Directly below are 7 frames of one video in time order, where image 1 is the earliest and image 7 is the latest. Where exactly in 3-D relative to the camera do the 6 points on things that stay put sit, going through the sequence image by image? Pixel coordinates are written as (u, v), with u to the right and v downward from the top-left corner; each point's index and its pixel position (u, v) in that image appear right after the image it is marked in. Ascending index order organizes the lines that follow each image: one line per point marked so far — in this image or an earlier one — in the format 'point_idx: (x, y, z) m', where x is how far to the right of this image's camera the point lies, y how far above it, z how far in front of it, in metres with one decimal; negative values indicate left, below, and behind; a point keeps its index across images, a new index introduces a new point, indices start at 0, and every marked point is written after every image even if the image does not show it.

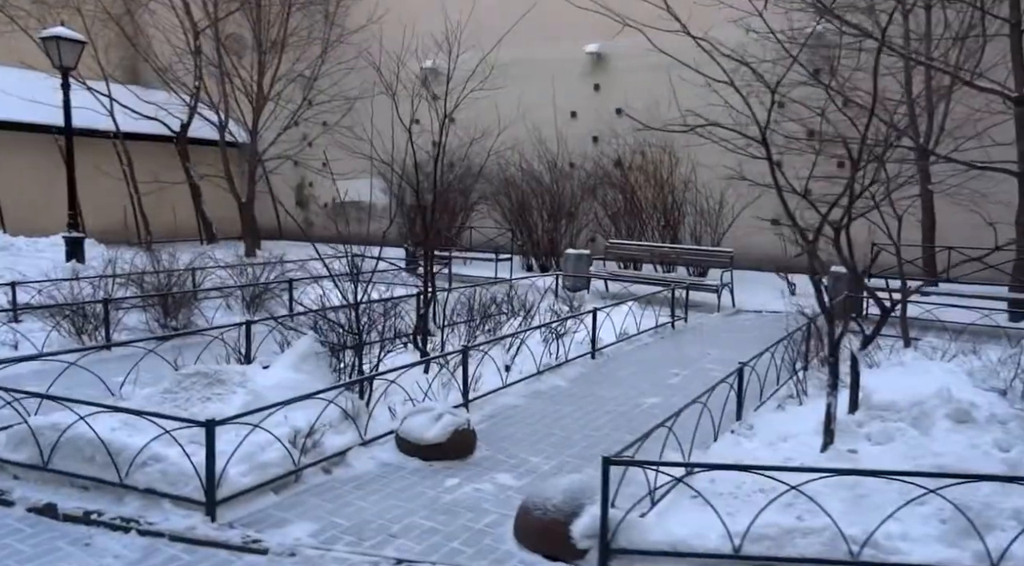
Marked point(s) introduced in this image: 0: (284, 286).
0: (-2.6, 0.0, +9.1) m
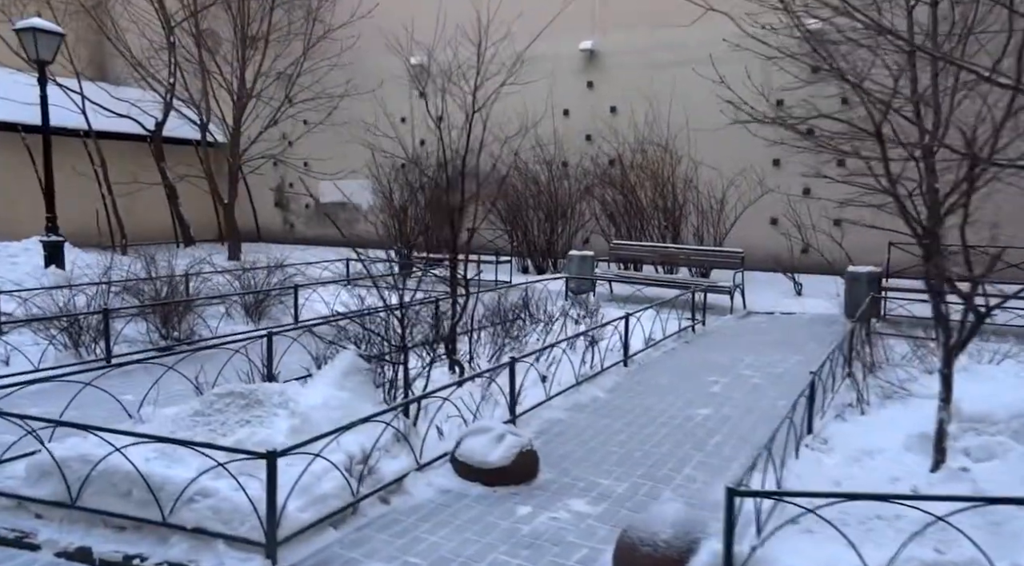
0: (-2.4, -0.1, +8.6) m
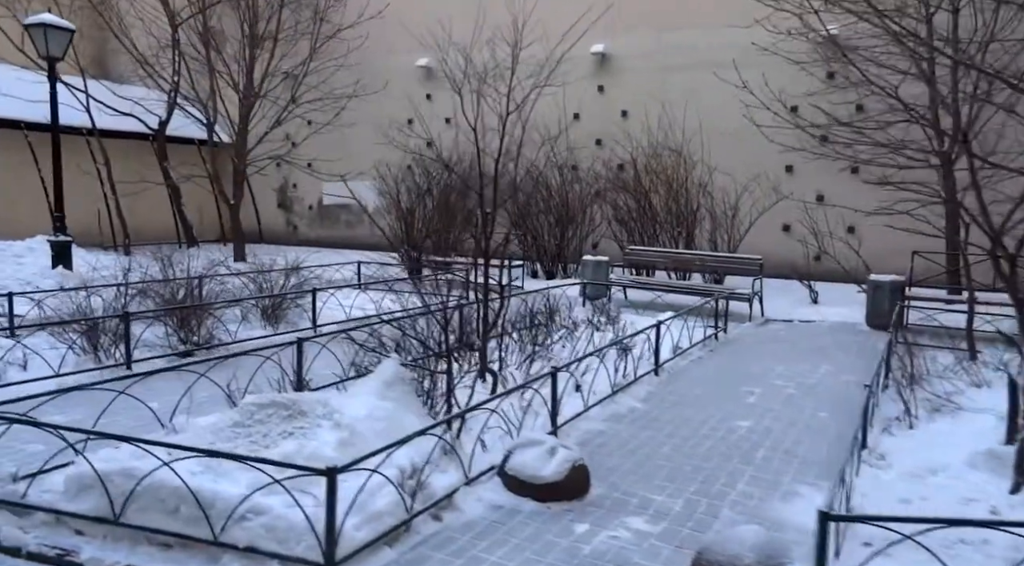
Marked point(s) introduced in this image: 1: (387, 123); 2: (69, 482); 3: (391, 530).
0: (-2.2, -0.2, +8.4) m
1: (-2.5, +3.3, +16.7) m
2: (-1.9, -0.9, +3.6) m
3: (-0.5, -1.0, +3.4) m
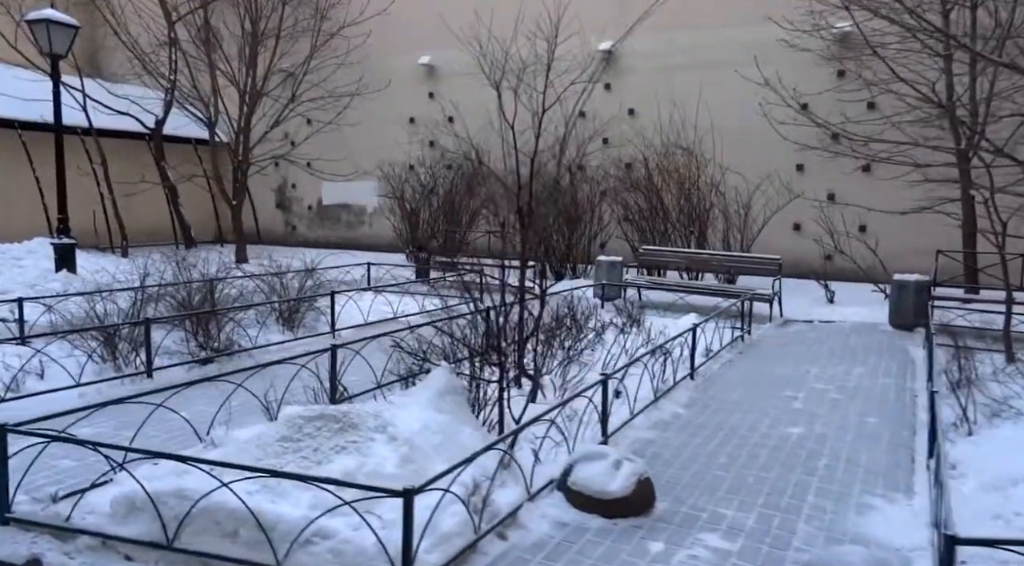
0: (-1.9, -0.2, +8.2) m
1: (-2.5, +3.3, +16.5) m
2: (-1.6, -0.9, +3.3) m
3: (-0.2, -1.1, +3.2) m
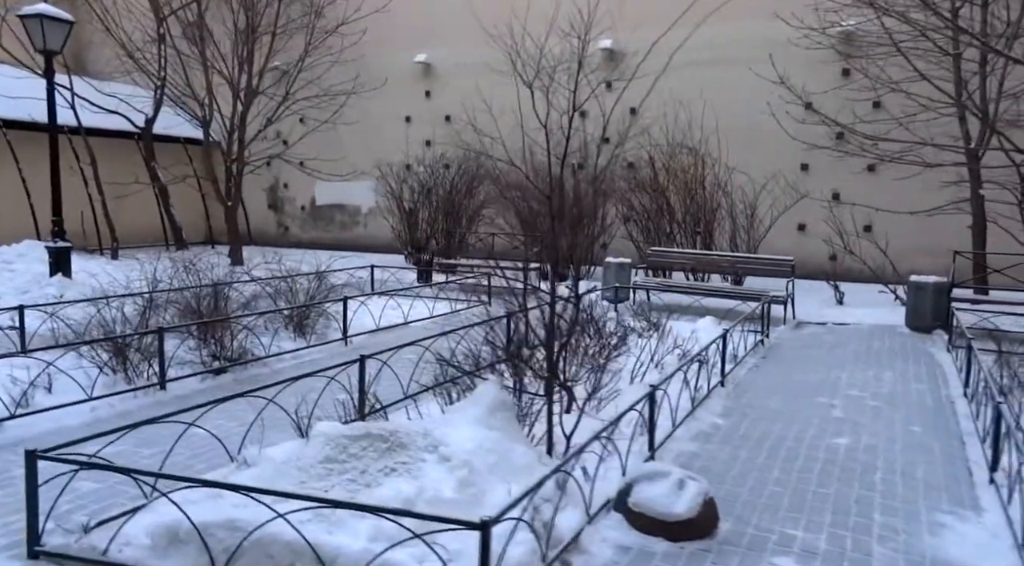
0: (-1.8, -0.2, +8.0) m
1: (-2.5, +3.2, +16.2) m
2: (-1.4, -1.0, +3.1) m
3: (+0.1, -1.1, +3.0) m
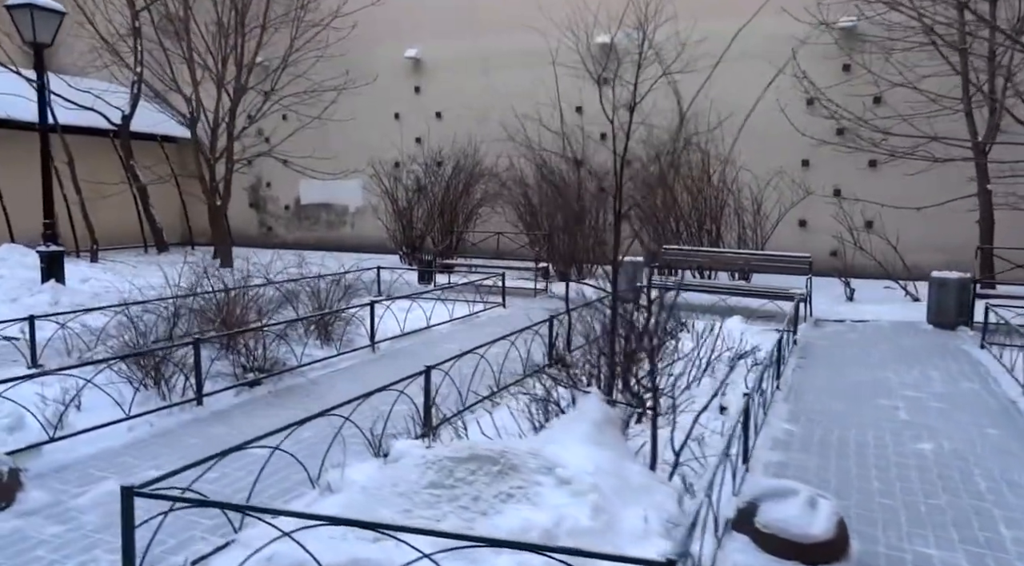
0: (-1.5, -0.3, +7.6) m
1: (-2.6, +3.2, +15.8) m
2: (-0.8, -1.0, +2.8) m
3: (+0.6, -1.1, +2.7) m
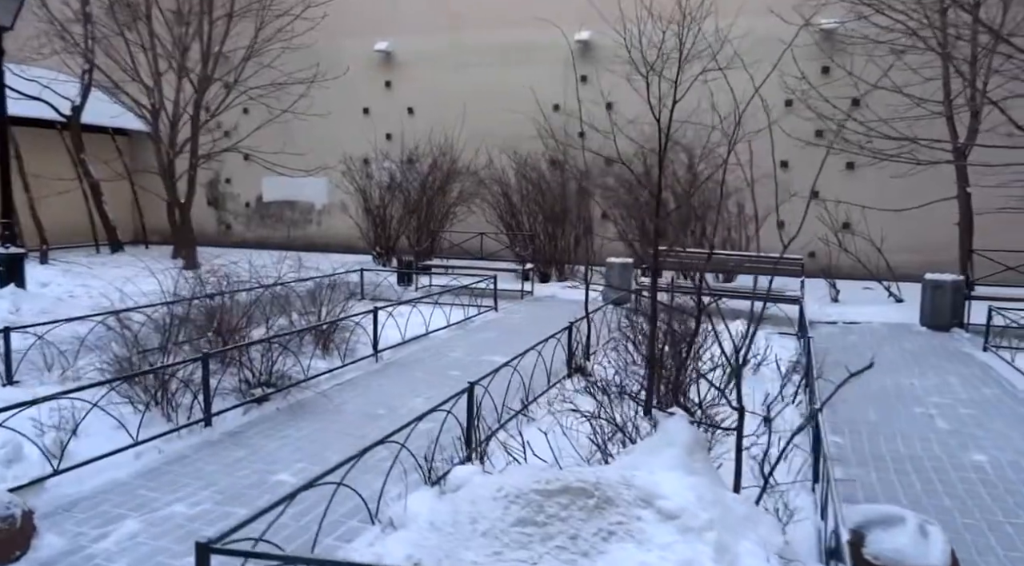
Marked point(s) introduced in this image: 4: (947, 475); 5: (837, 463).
0: (-1.4, -0.3, +7.2) m
1: (-3.1, +3.2, +15.2) m
2: (-0.4, -1.1, +2.4) m
3: (+1.0, -1.2, +2.5) m
4: (+2.4, -1.1, +4.6) m
5: (+1.9, -1.0, +4.7) m
